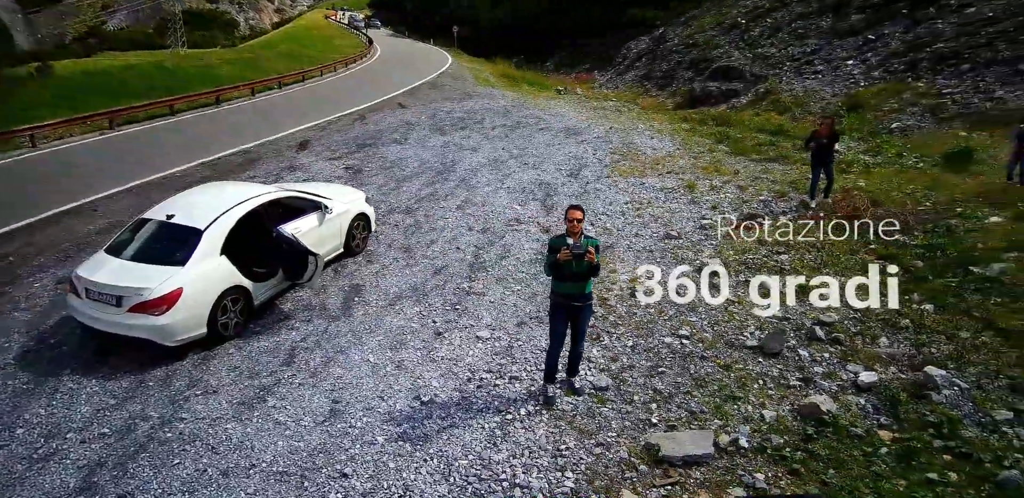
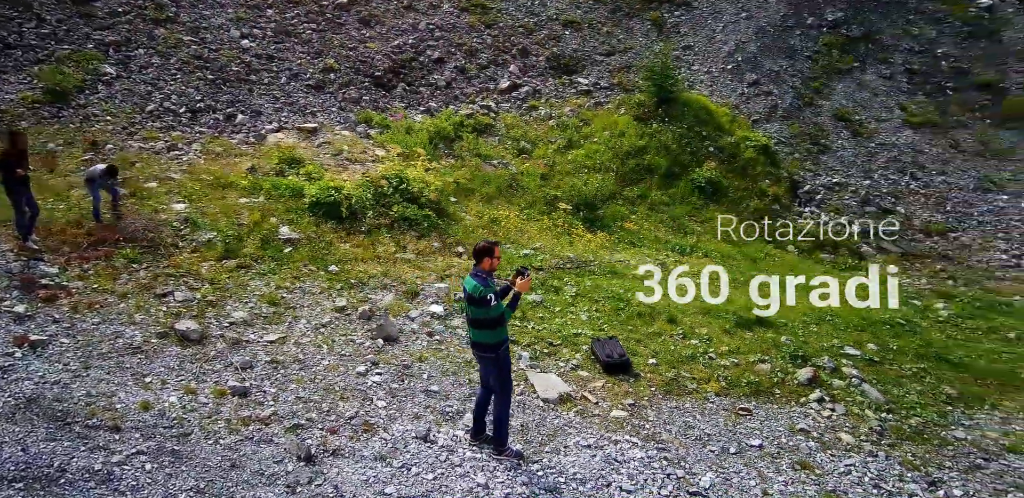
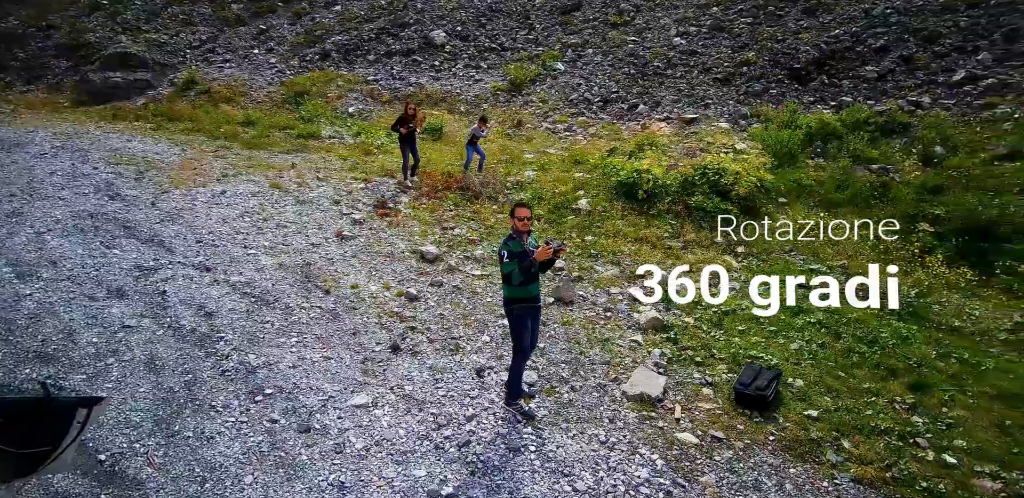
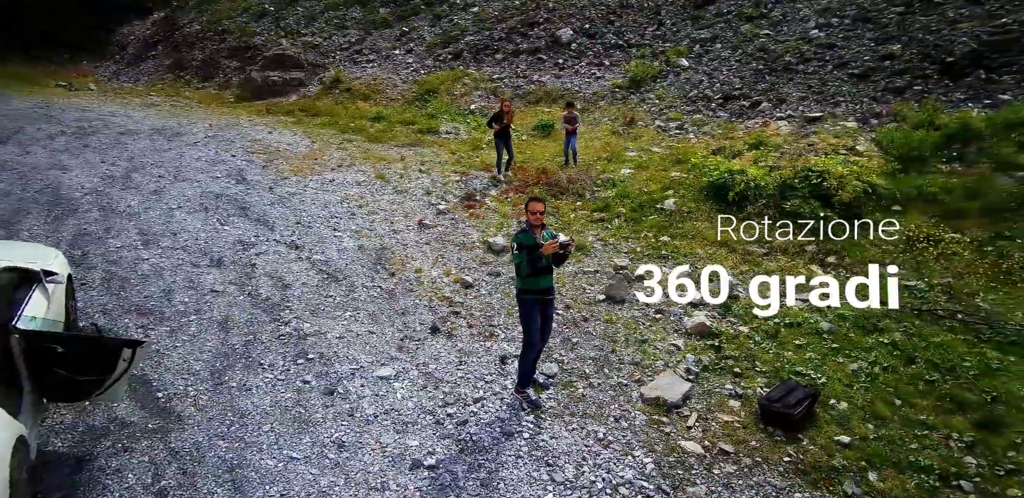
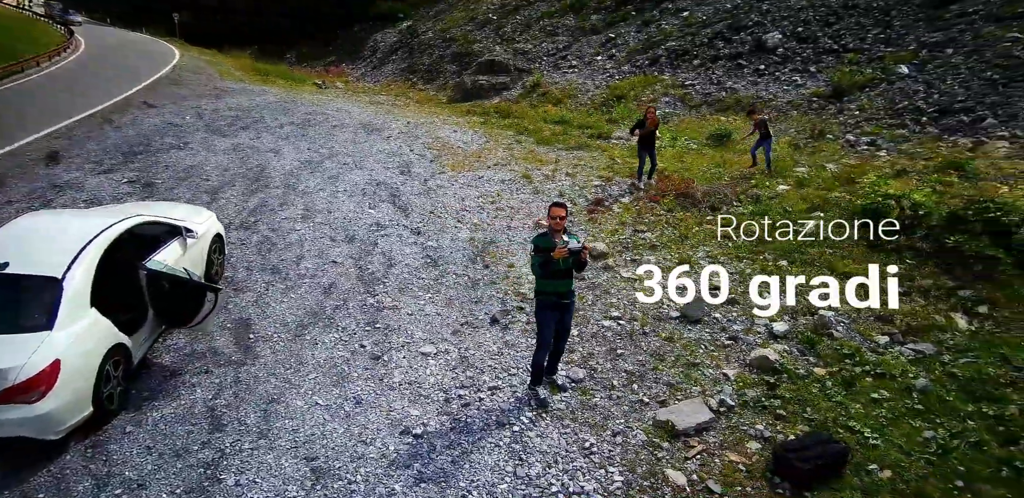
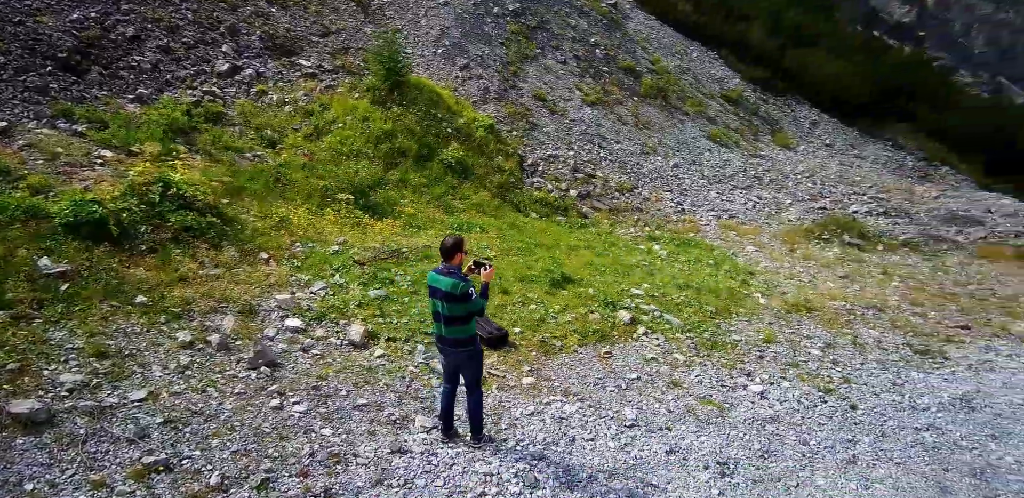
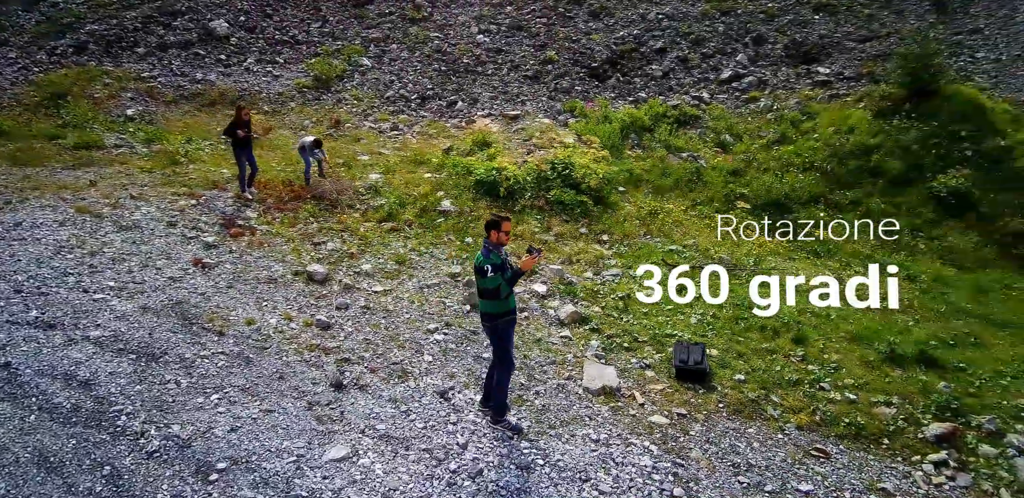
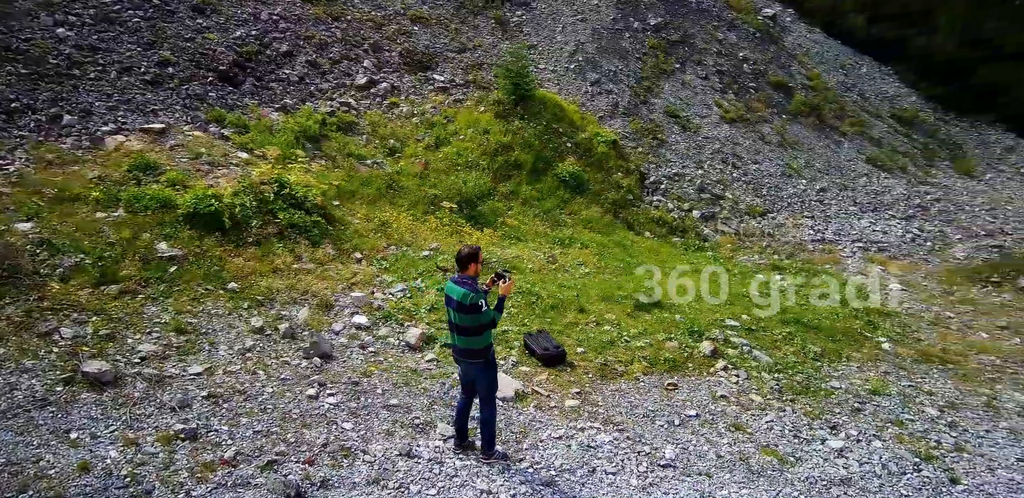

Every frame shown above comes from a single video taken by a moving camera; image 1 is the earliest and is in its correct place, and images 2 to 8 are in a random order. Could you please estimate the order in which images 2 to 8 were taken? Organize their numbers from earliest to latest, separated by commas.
5, 4, 3, 7, 2, 8, 6
